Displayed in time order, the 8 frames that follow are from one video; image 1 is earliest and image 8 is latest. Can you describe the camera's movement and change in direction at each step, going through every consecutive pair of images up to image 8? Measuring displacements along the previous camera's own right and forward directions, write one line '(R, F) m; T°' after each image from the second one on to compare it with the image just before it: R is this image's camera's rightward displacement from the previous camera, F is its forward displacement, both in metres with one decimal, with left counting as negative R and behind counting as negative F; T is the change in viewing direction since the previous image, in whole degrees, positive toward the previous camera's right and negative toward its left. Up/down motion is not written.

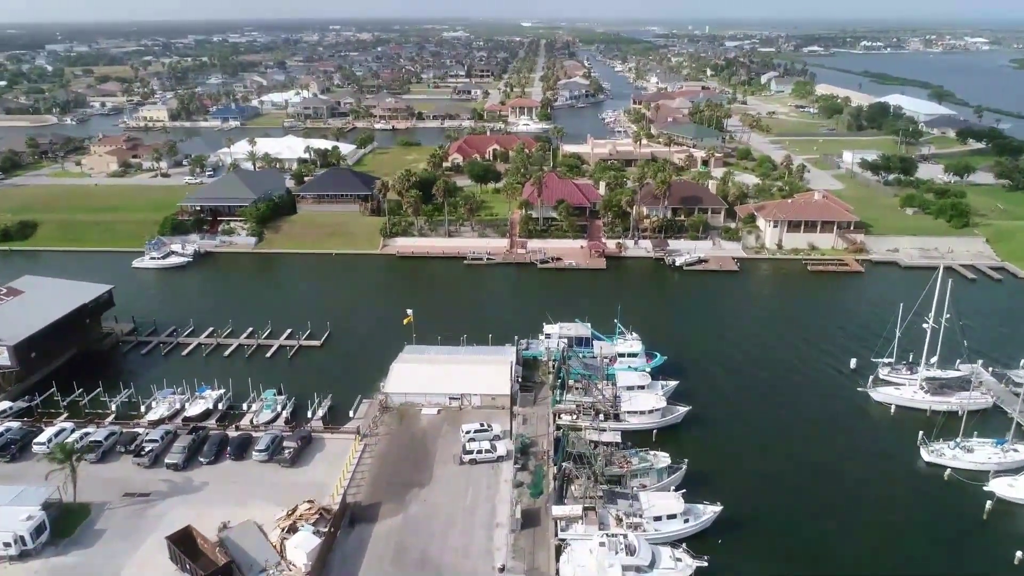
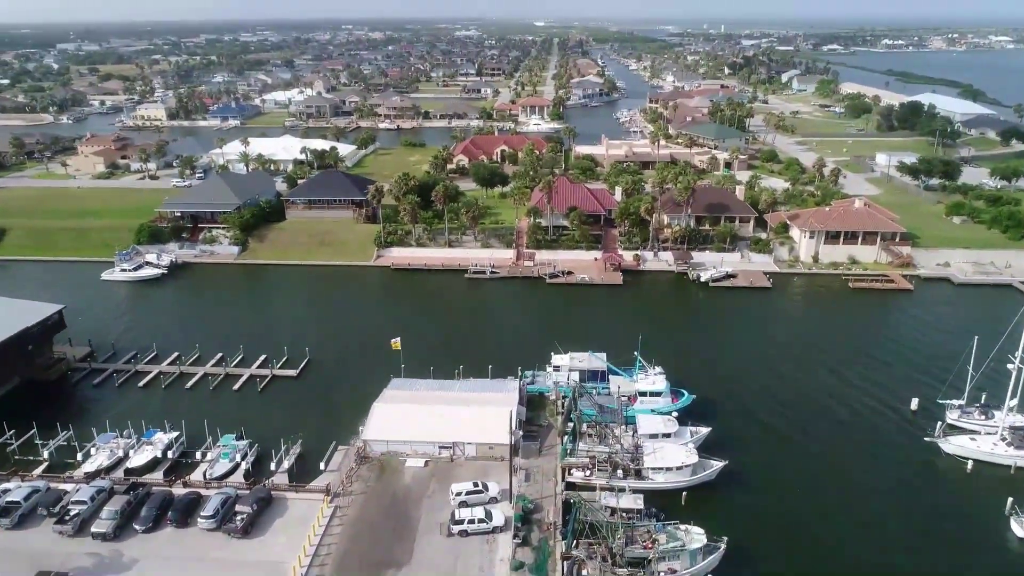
(+0.6, +7.9) m; -1°
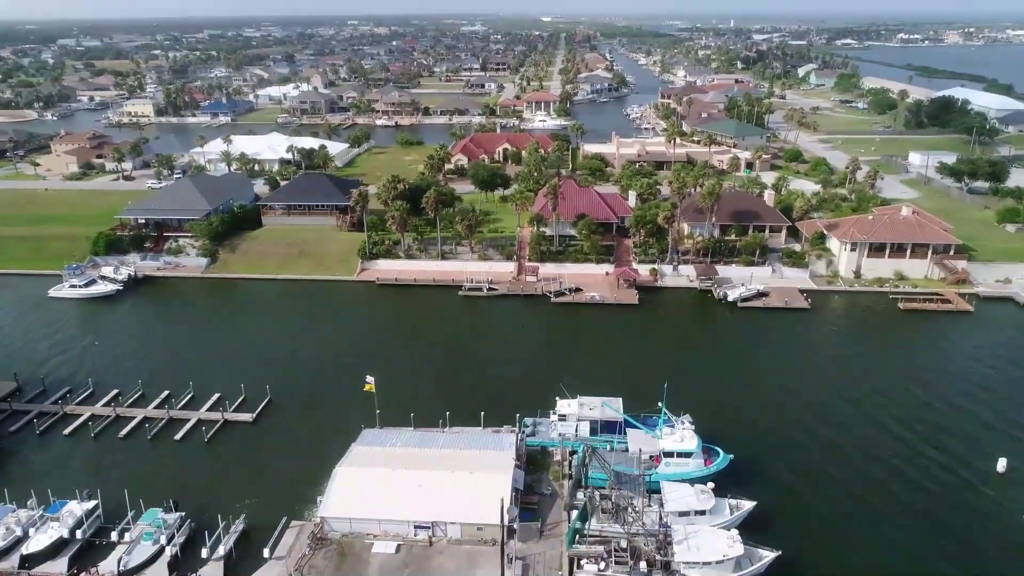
(+0.6, +8.8) m; -1°
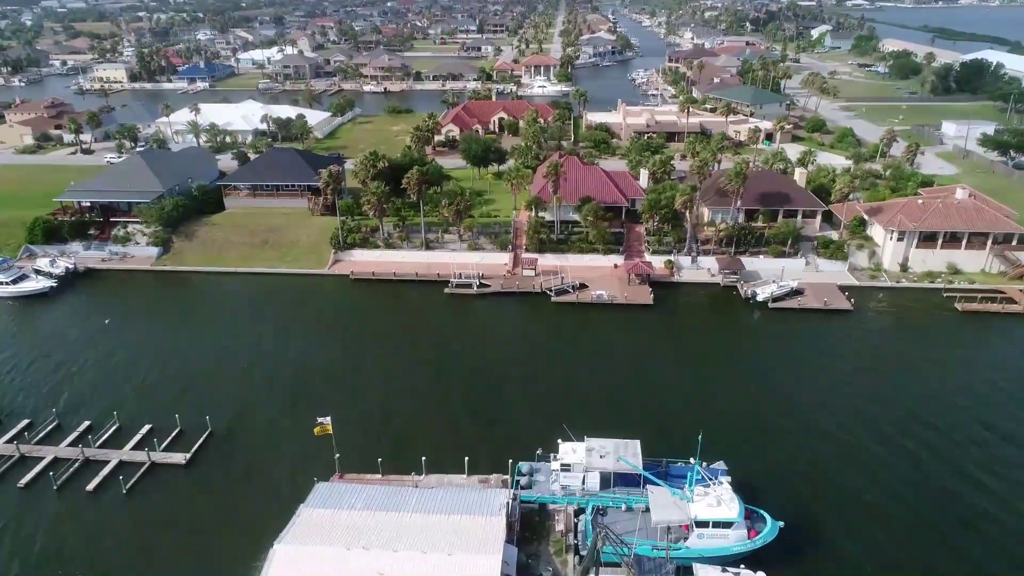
(+0.4, +8.8) m; 0°
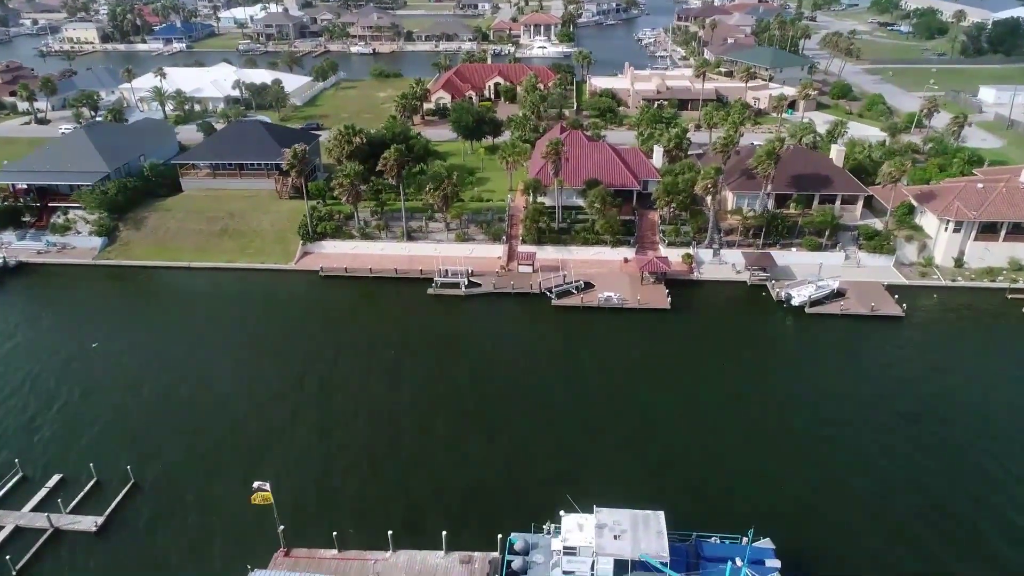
(+0.4, +7.8) m; 0°
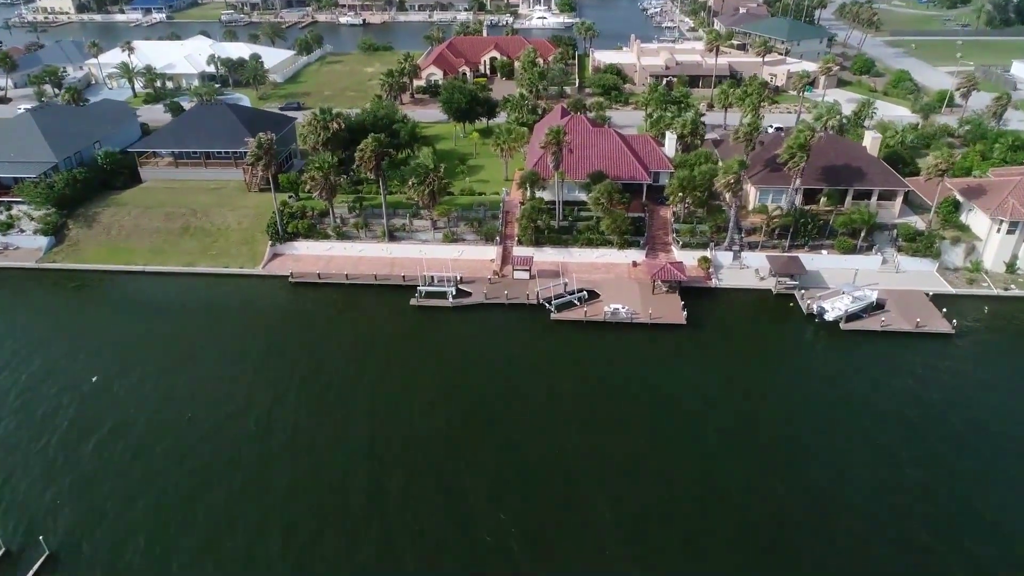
(+0.4, +5.8) m; 0°
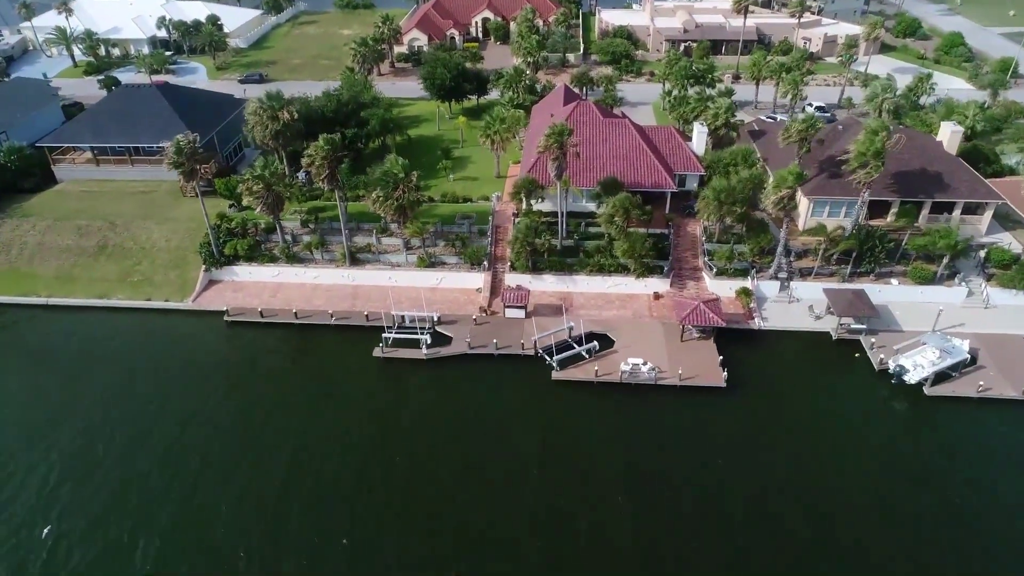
(+0.5, +9.3) m; 0°
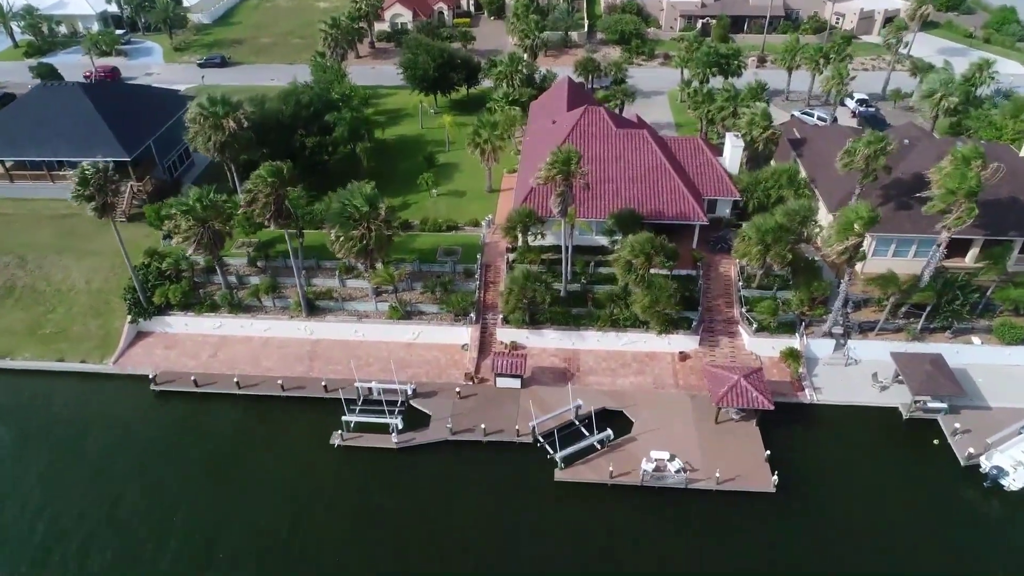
(+0.2, +7.1) m; 0°
